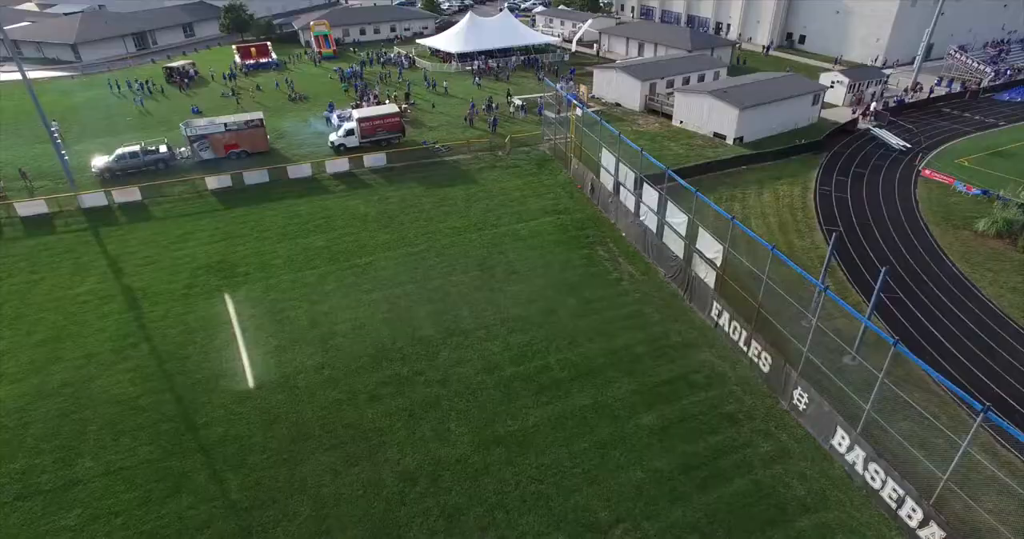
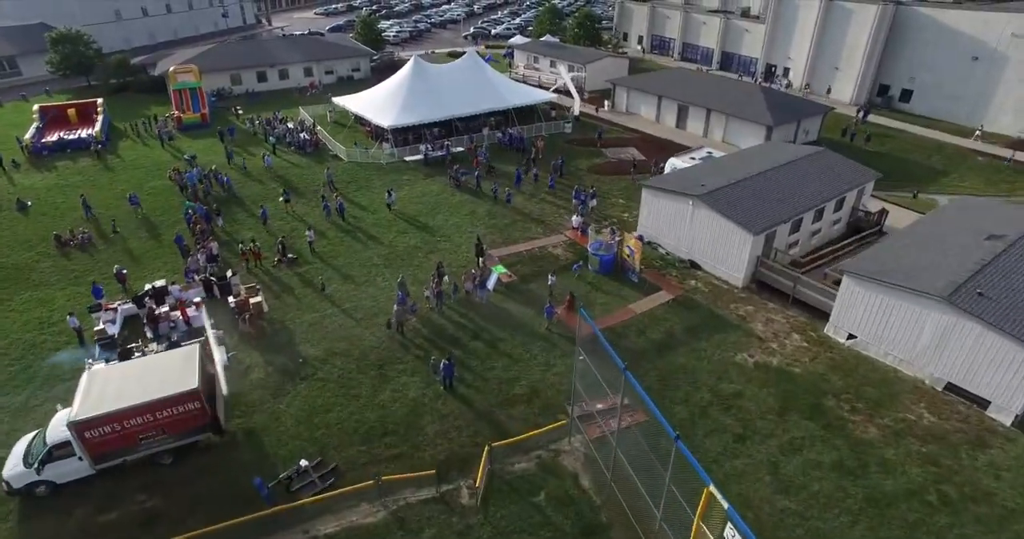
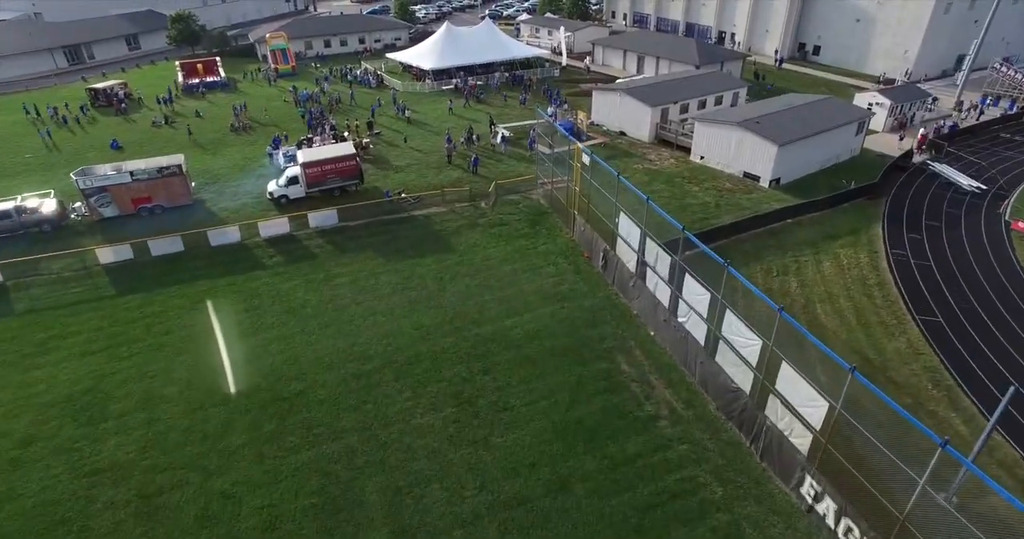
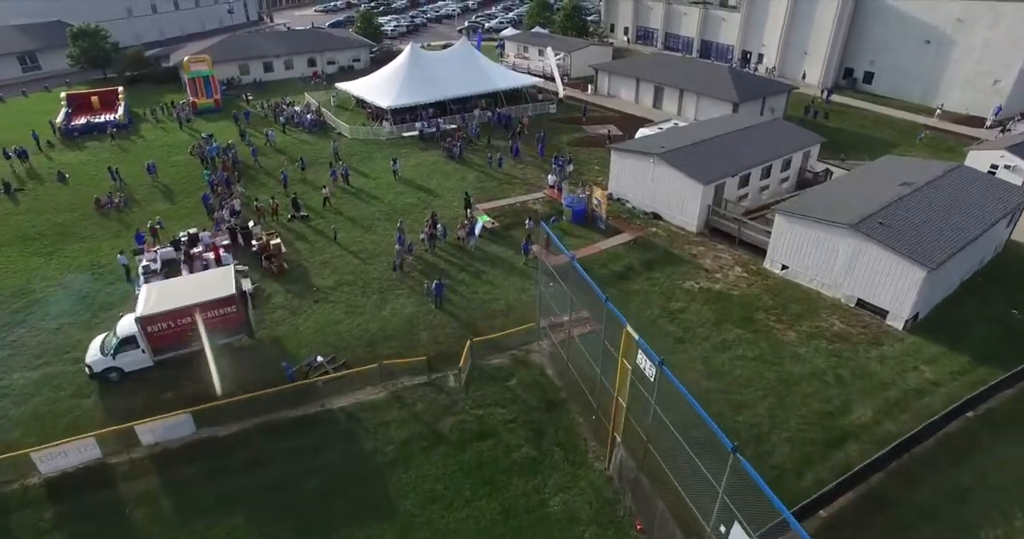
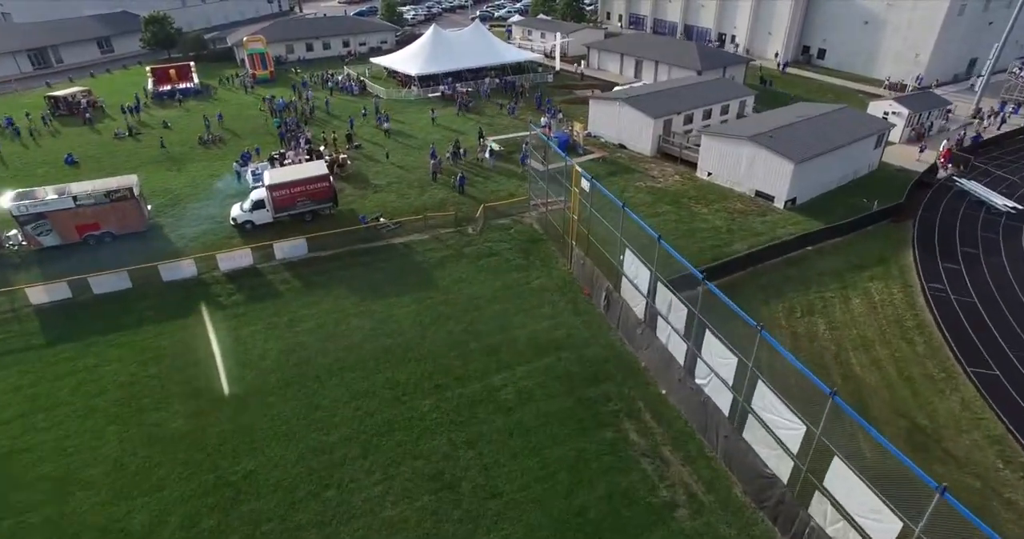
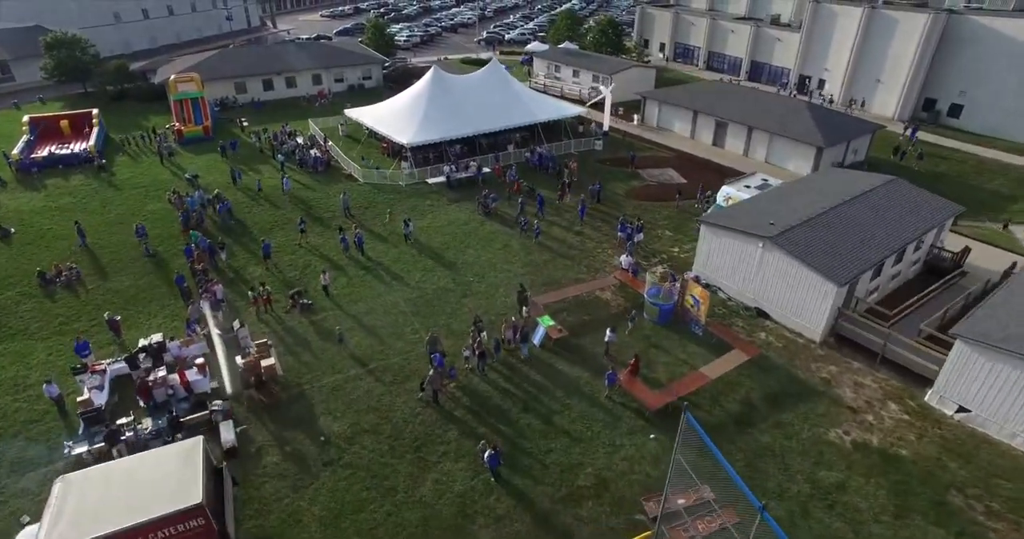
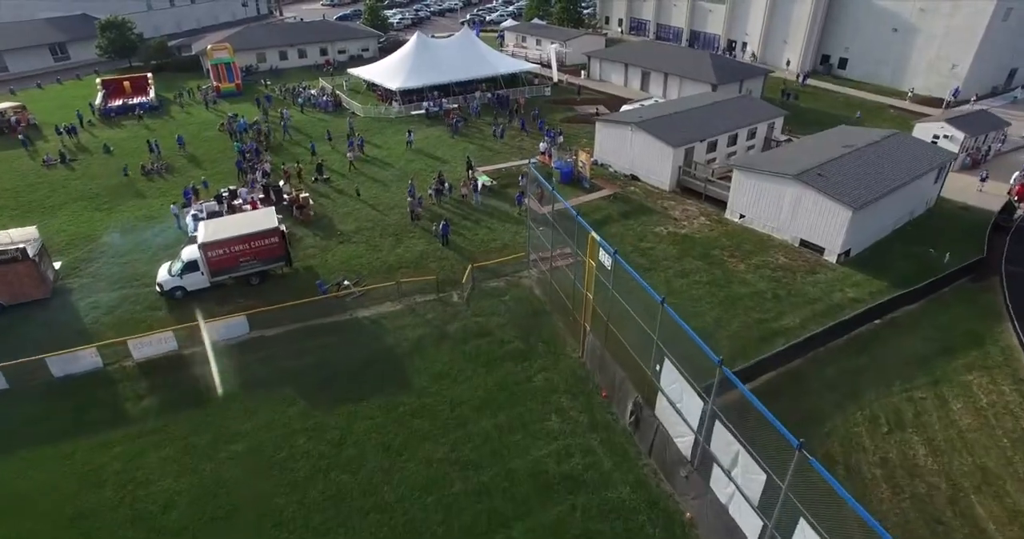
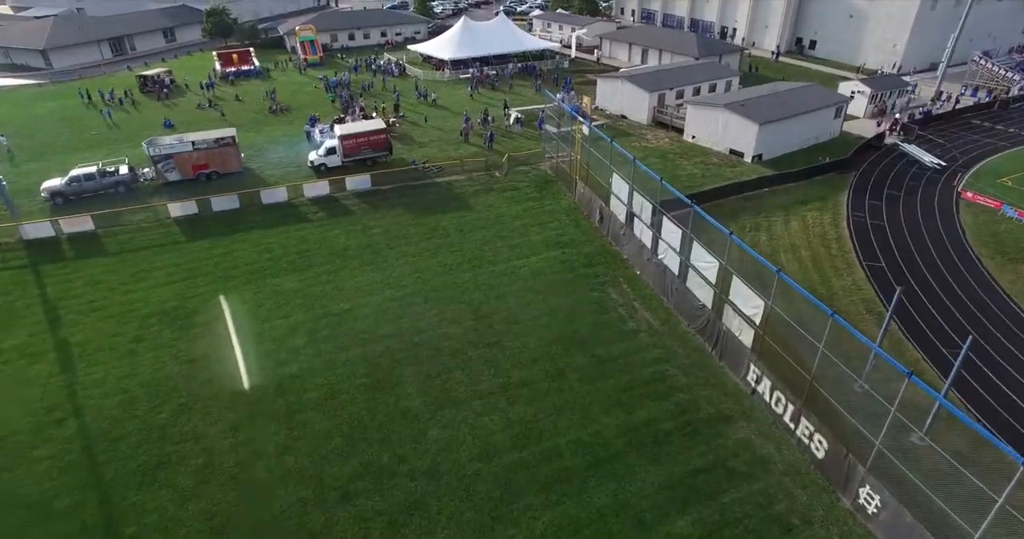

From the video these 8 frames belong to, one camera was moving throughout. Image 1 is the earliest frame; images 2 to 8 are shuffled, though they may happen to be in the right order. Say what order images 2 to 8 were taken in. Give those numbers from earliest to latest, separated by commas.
8, 3, 5, 7, 4, 2, 6
